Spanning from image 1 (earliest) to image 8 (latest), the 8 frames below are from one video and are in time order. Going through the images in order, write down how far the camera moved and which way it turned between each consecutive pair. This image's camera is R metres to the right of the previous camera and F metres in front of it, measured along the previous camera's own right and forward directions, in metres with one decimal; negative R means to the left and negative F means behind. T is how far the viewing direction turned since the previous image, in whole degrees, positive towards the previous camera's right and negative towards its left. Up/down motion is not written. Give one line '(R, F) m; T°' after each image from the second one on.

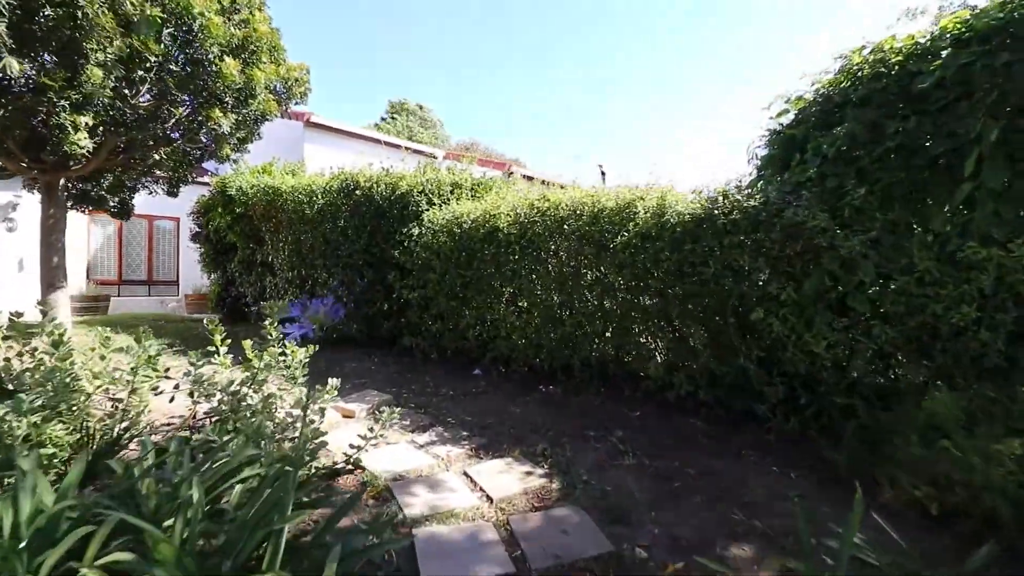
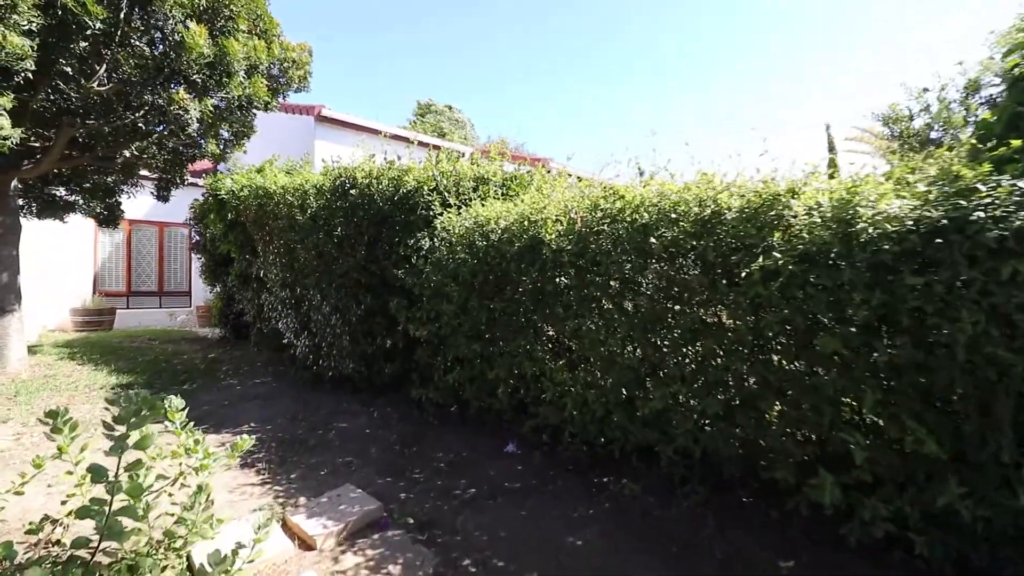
(-0.2, +1.7) m; -3°
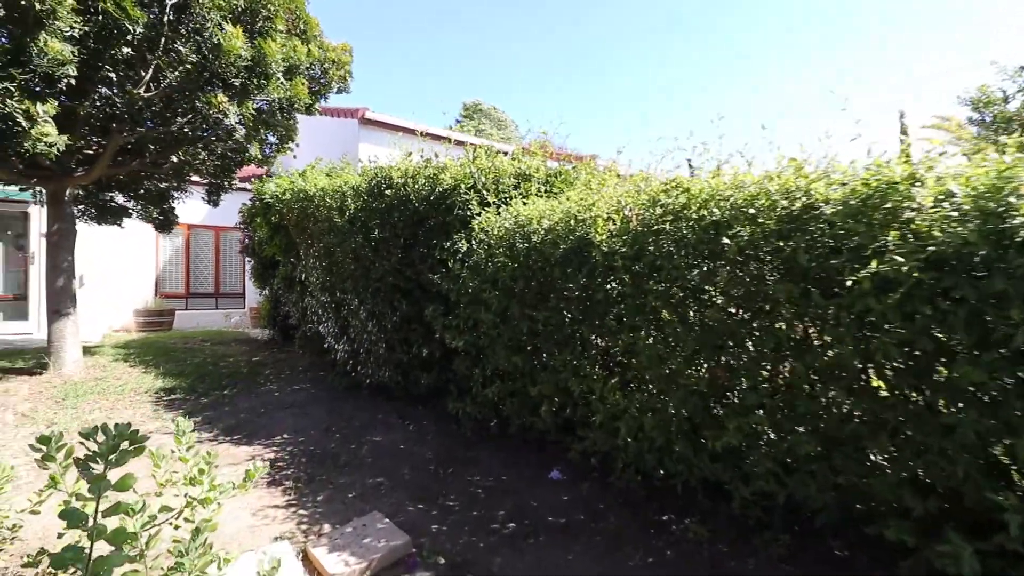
(0.0, +0.4) m; -5°
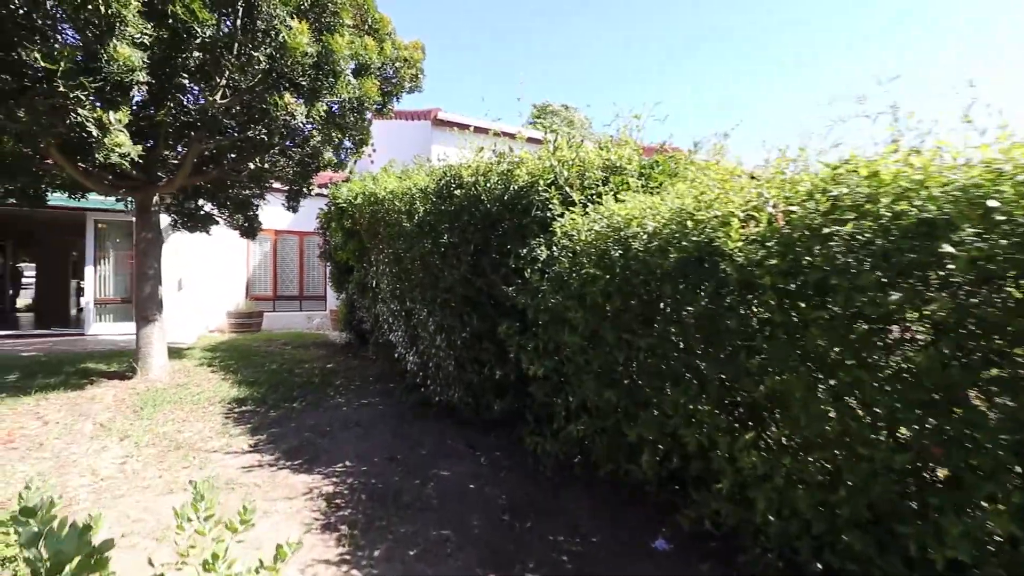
(-0.1, +0.6) m; -8°
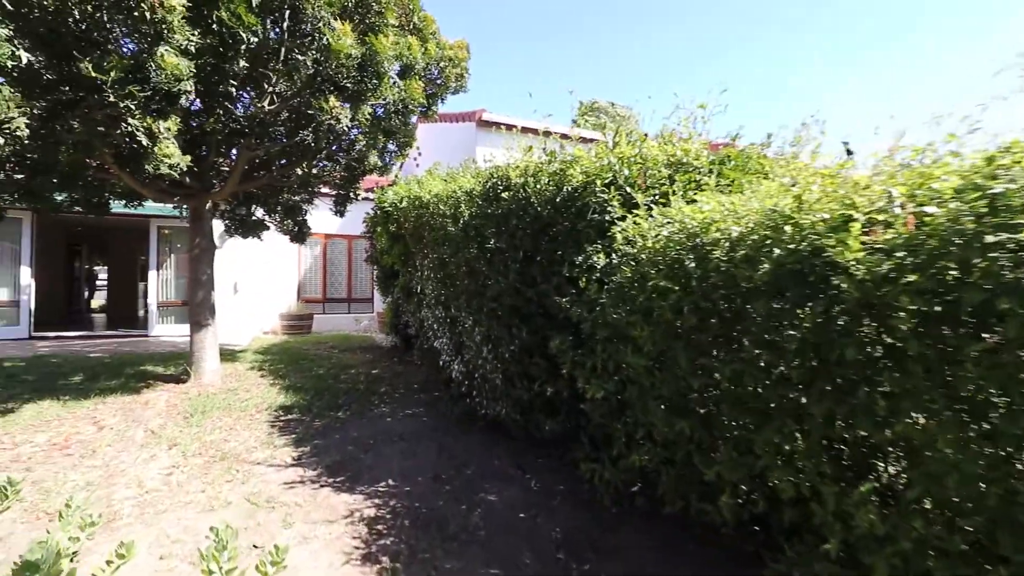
(-0.1, +0.3) m; -5°
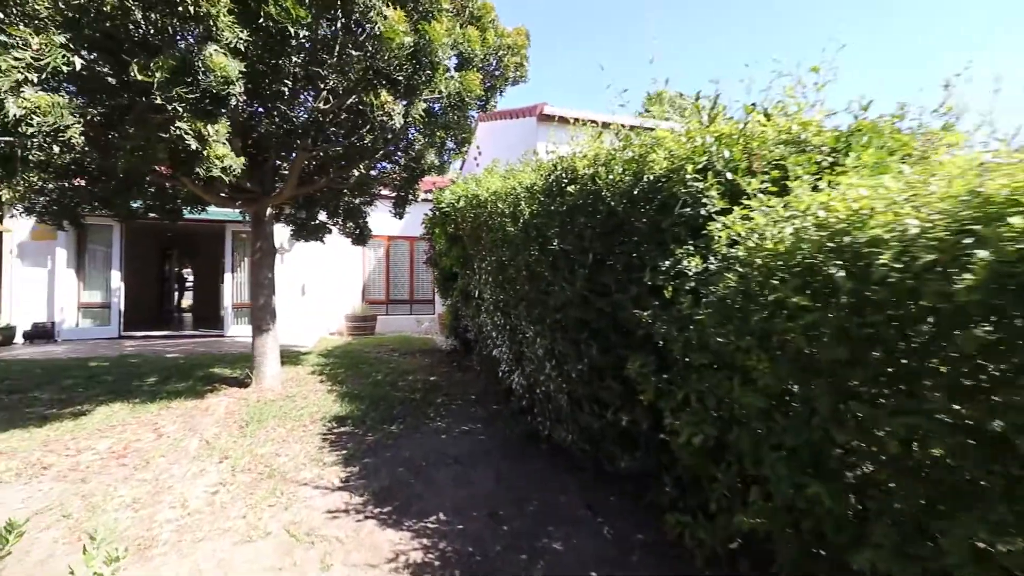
(0.0, +0.5) m; -7°
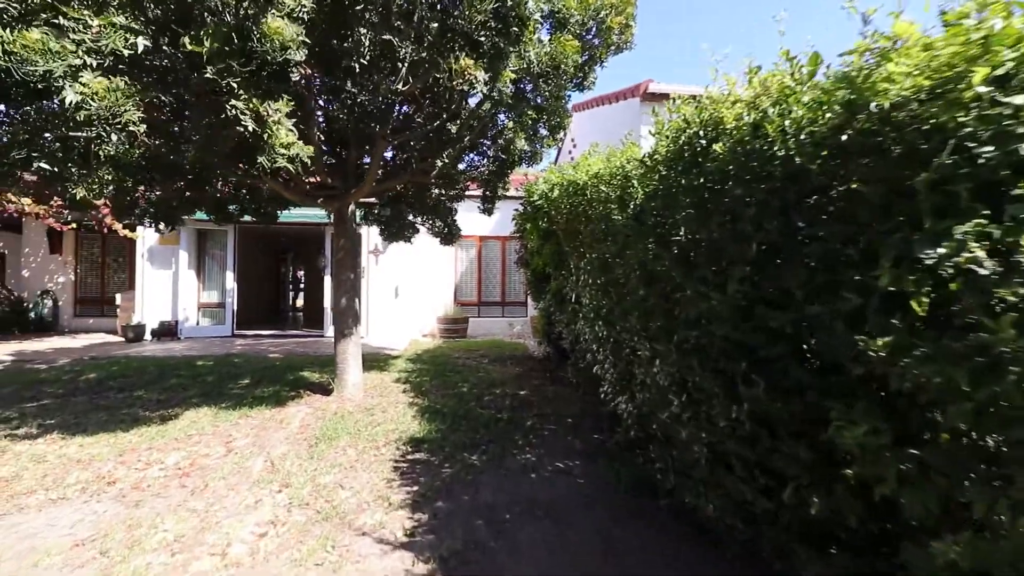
(-0.1, +1.0) m; -11°
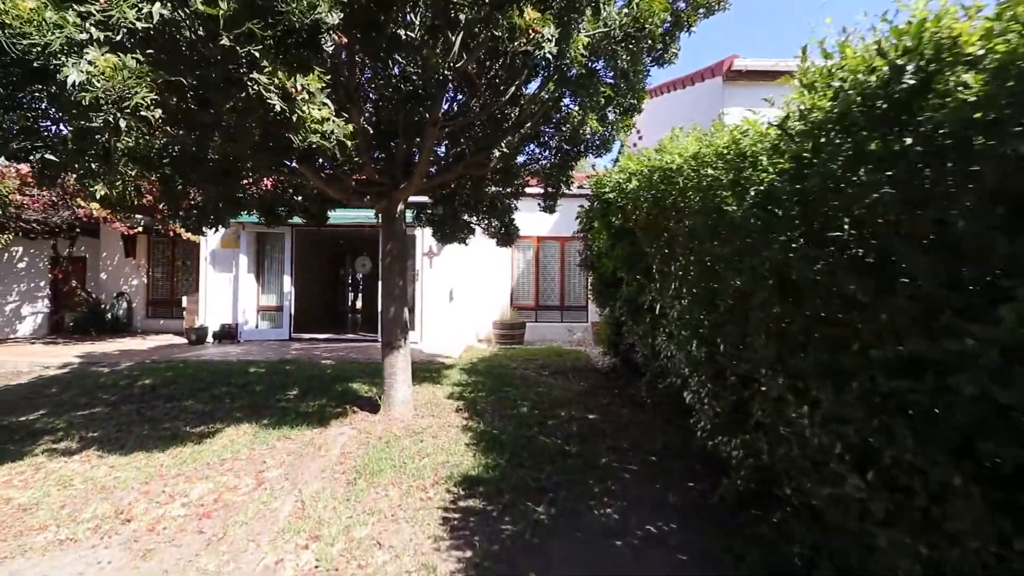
(-0.2, +0.8) m; -6°
